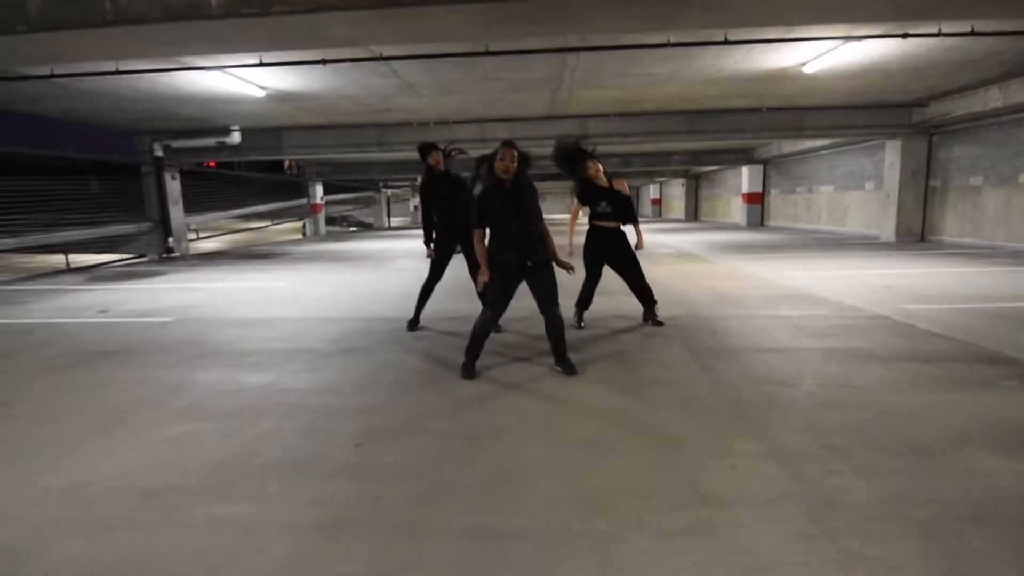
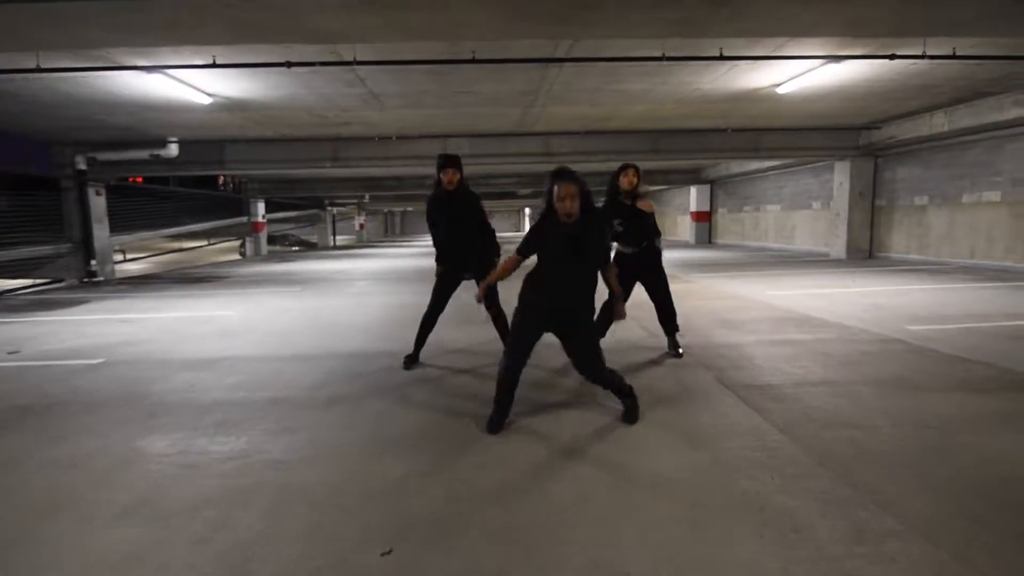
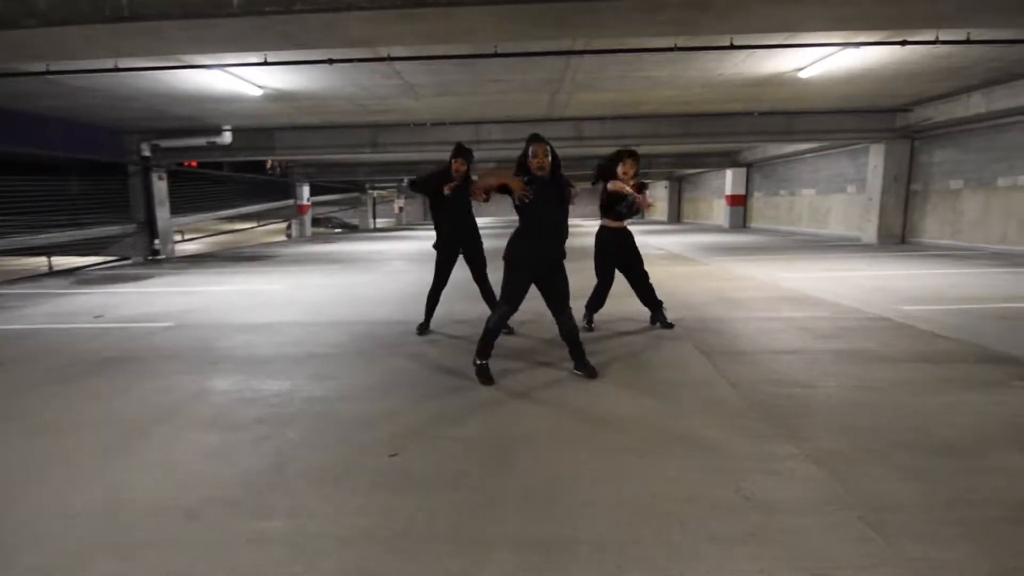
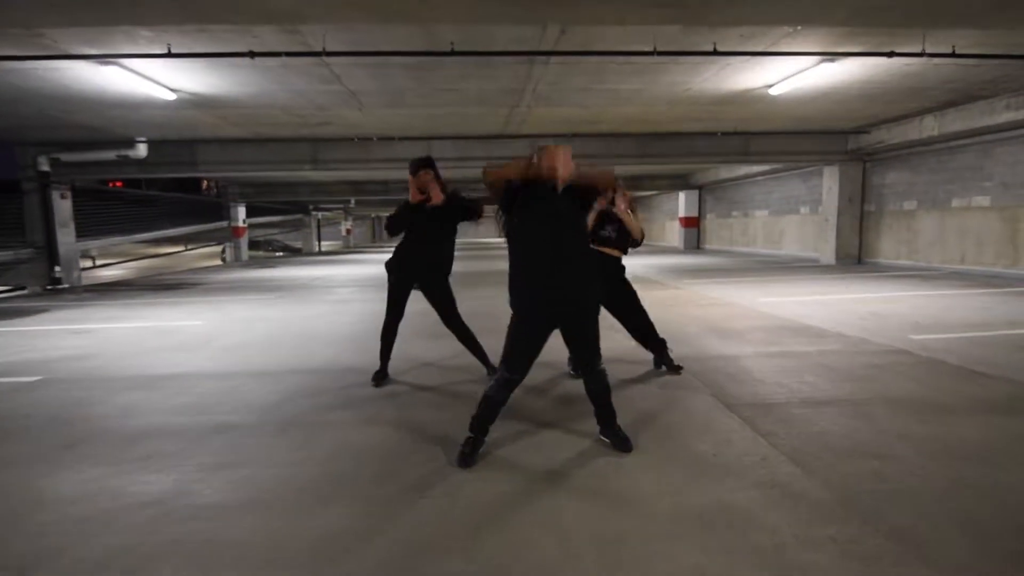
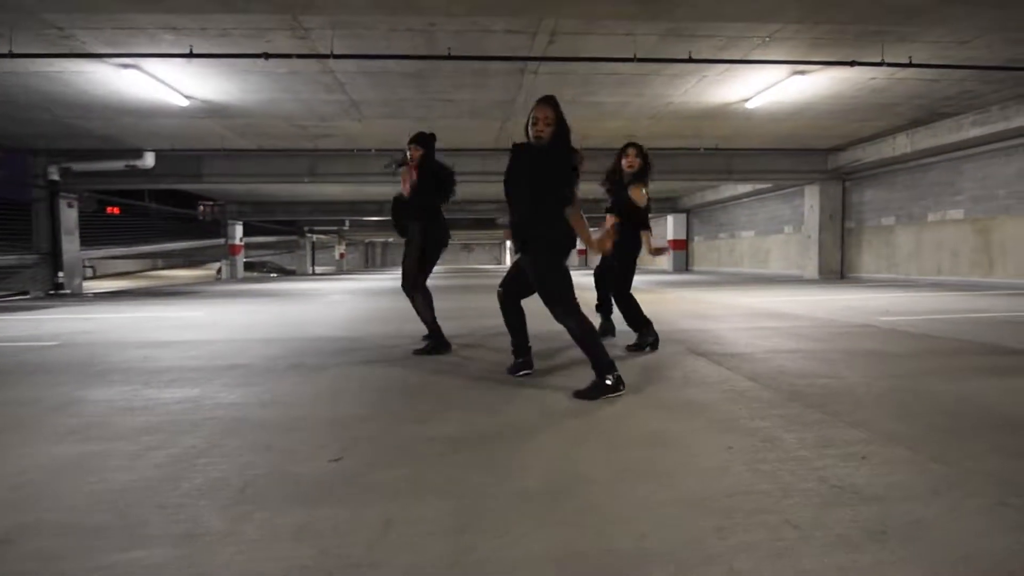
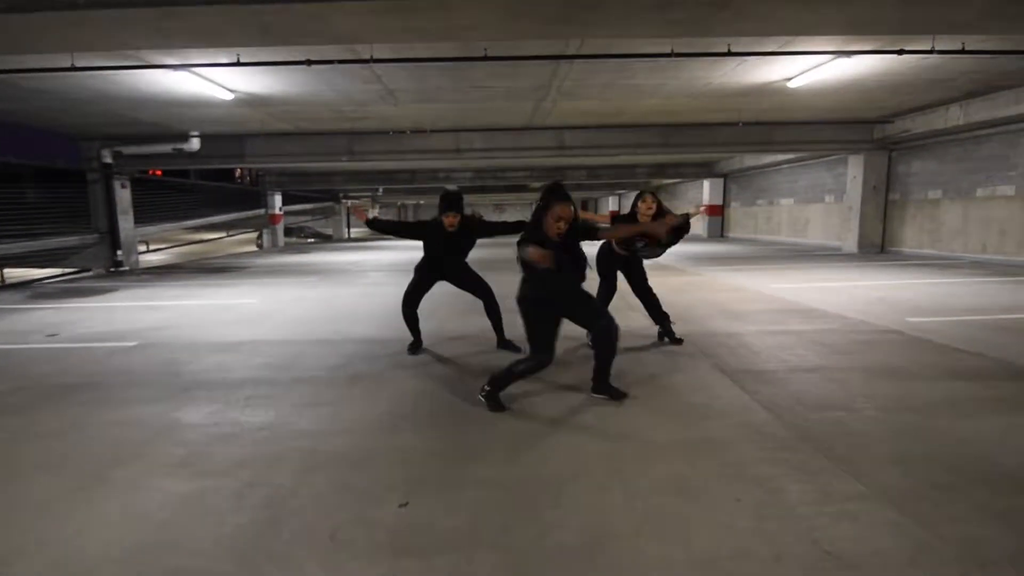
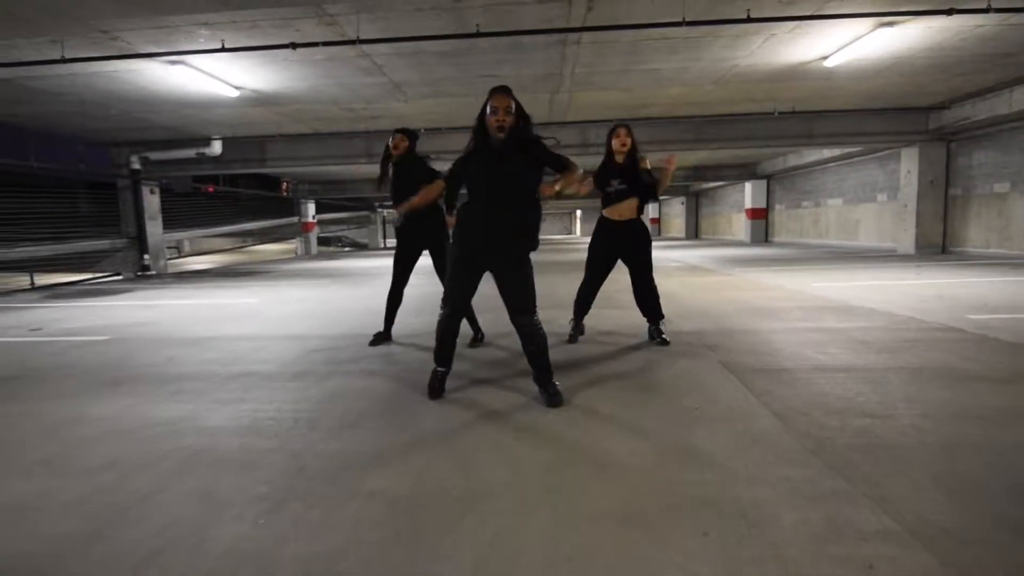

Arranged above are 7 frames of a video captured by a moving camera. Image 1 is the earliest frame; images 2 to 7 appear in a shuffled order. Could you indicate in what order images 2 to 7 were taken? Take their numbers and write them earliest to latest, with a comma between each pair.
3, 6, 2, 4, 7, 5
